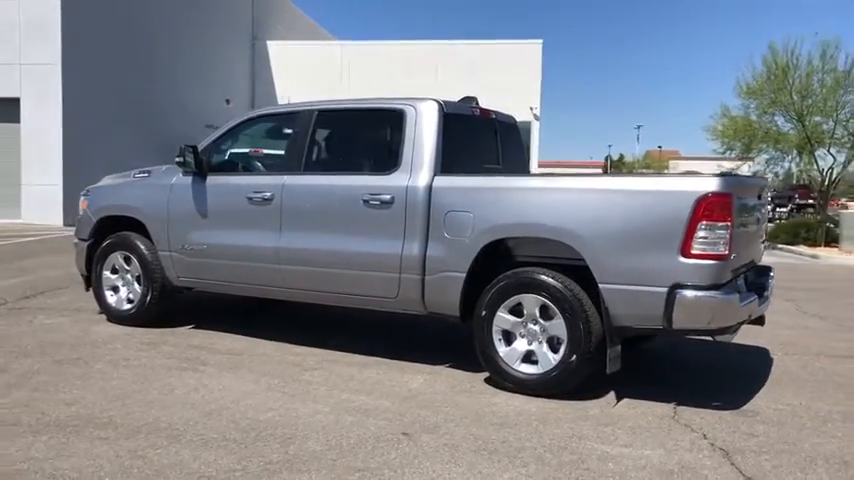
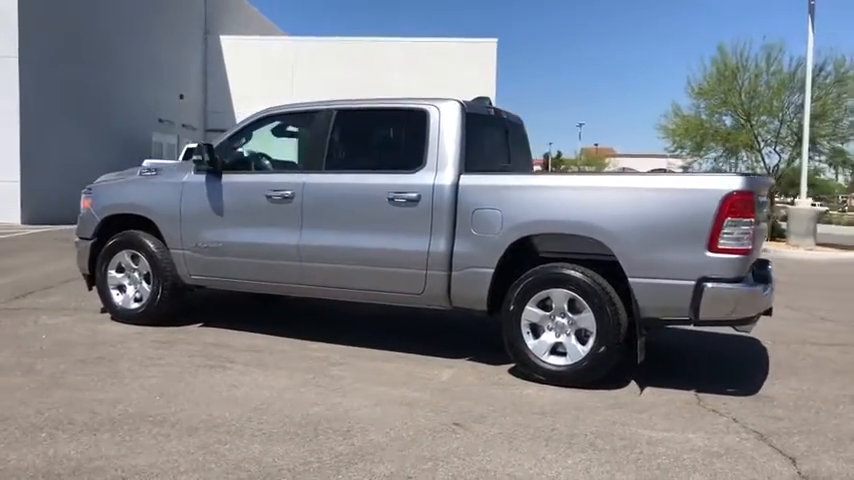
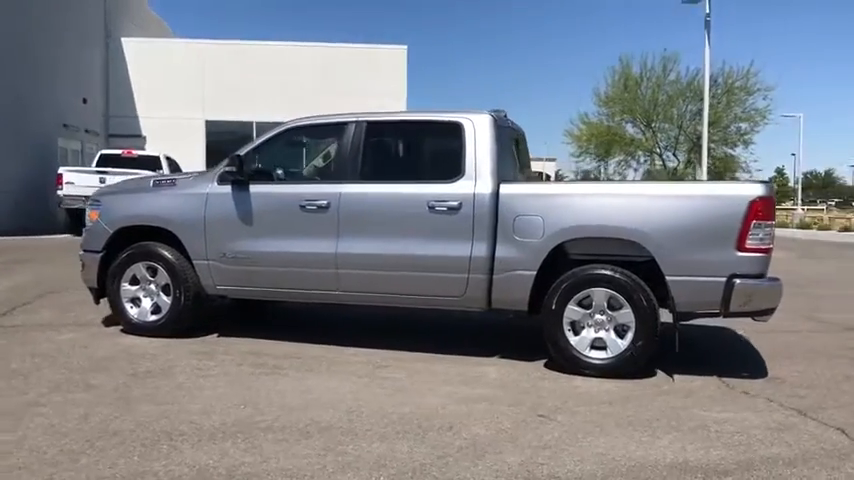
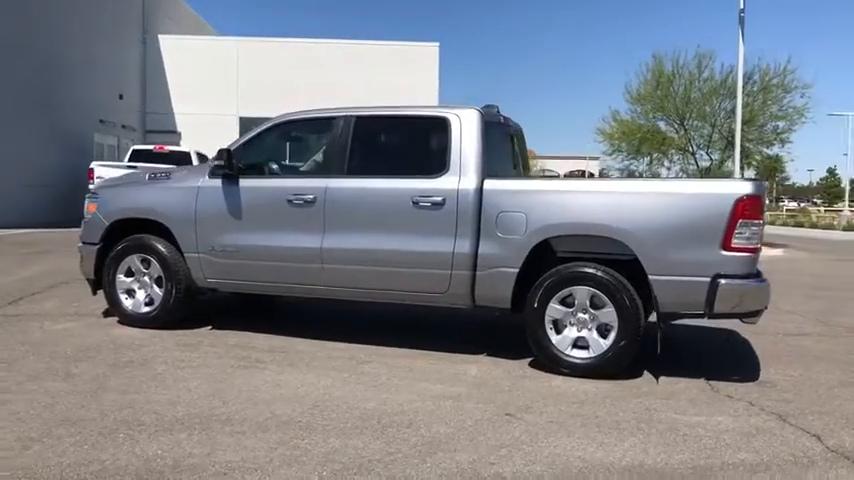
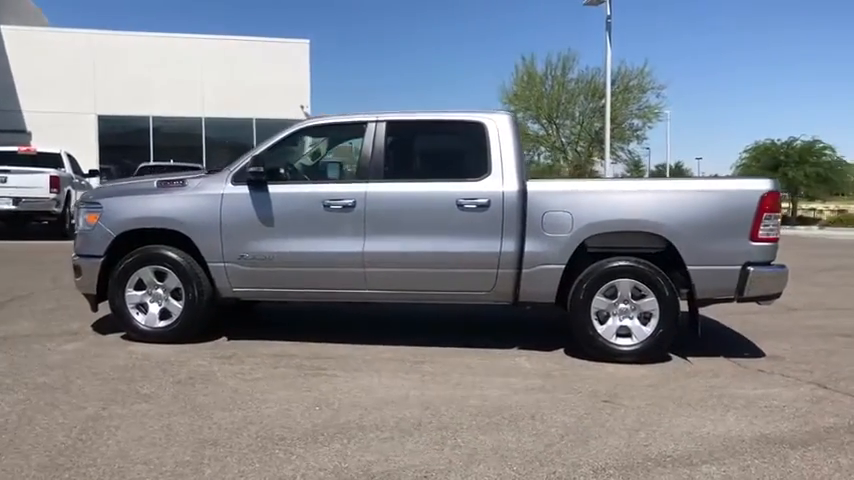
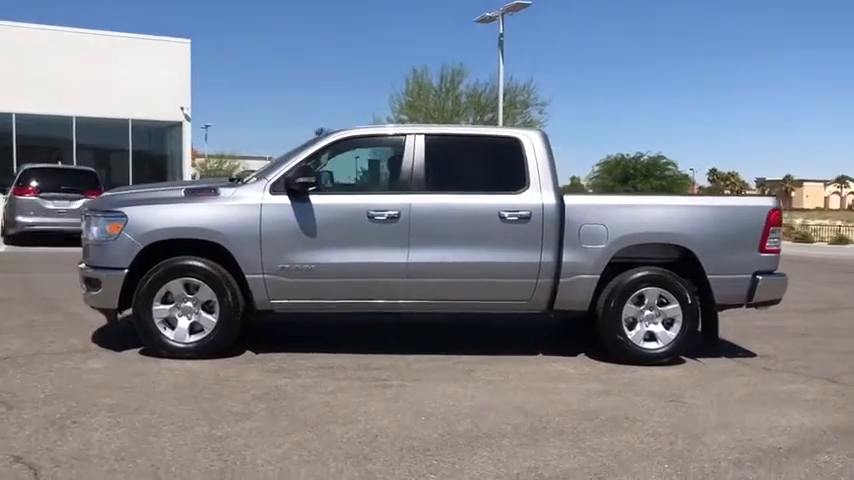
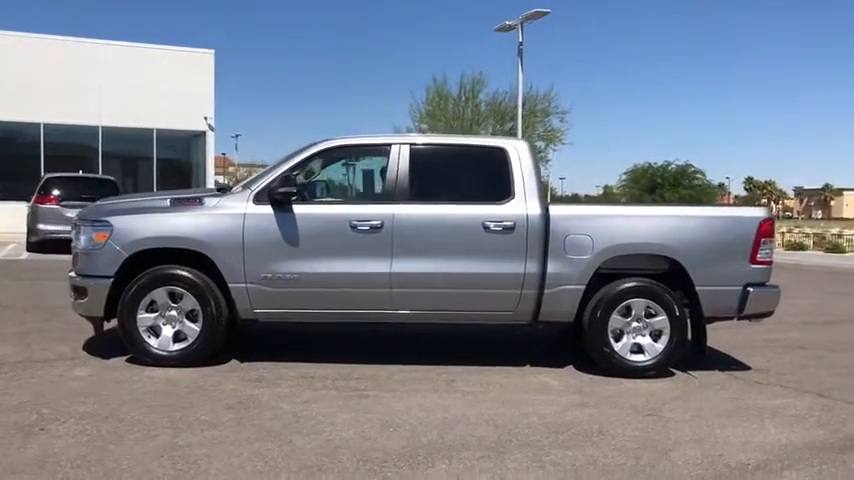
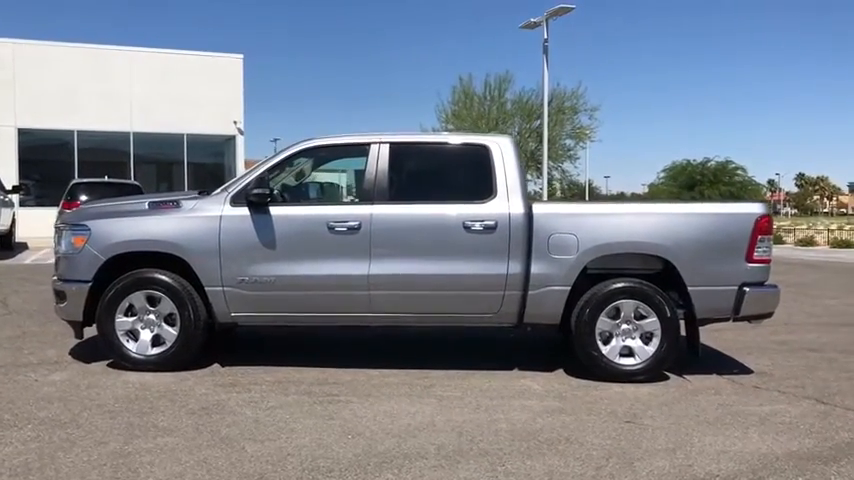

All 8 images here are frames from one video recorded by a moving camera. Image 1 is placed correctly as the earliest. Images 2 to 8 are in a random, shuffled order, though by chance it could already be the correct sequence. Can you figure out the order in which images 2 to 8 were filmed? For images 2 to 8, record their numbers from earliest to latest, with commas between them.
2, 4, 3, 5, 8, 7, 6
